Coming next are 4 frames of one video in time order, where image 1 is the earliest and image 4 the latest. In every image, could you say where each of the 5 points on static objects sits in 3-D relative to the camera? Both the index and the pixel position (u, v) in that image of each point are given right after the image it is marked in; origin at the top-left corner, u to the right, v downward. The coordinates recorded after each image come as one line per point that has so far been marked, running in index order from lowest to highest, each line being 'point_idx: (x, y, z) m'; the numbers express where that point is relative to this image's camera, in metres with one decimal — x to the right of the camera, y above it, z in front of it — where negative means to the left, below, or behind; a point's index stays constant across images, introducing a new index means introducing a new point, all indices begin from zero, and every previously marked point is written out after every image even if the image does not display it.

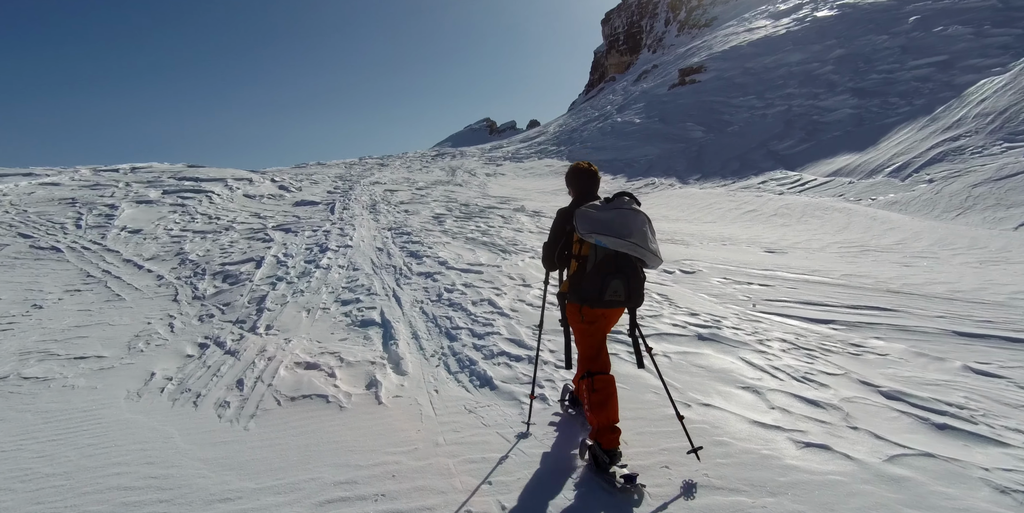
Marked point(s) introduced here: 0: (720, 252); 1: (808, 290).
0: (+4.5, +0.1, +9.2) m
1: (+4.1, -0.5, +5.9) m
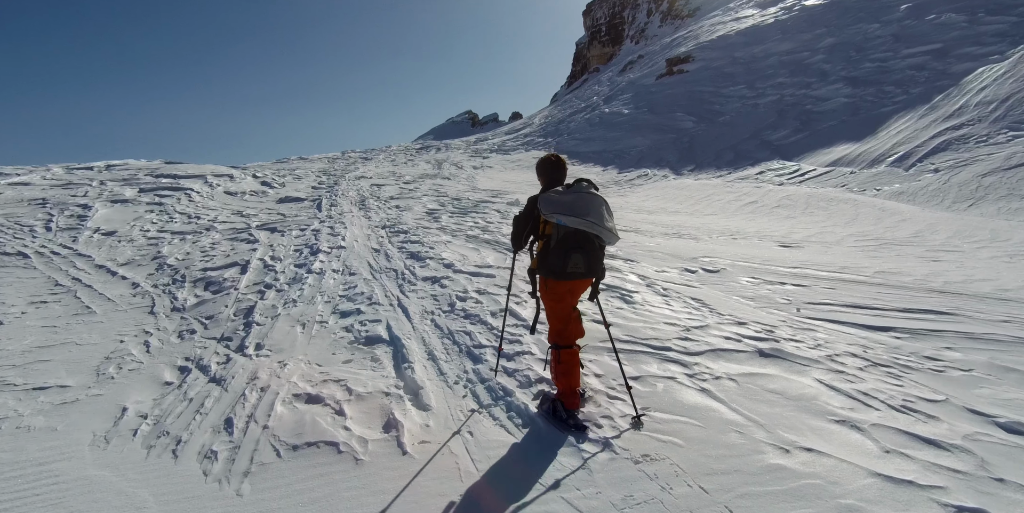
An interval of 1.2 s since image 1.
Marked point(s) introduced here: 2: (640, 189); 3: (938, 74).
0: (+4.6, +0.2, +8.8) m
1: (+4.3, -0.5, +5.5) m
2: (+5.5, +3.0, +18.8) m
3: (+19.7, +8.5, +19.7) m
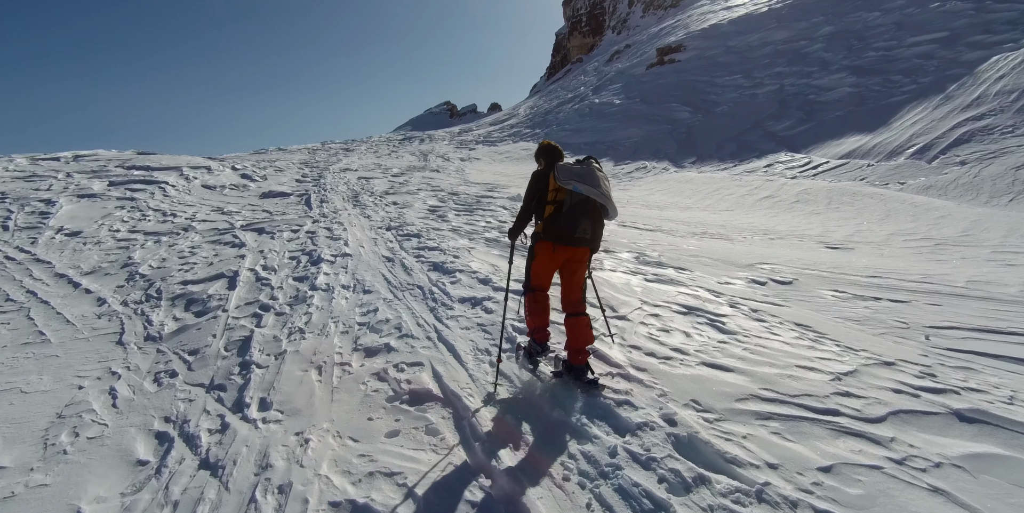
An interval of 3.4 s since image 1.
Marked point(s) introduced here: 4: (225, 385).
0: (+5.1, +0.1, +8.0) m
1: (+4.9, -0.6, +4.7) m
2: (+5.5, +3.2, +18.0) m
3: (+19.7, +8.8, +19.3) m
4: (-2.3, -1.0, +3.4) m
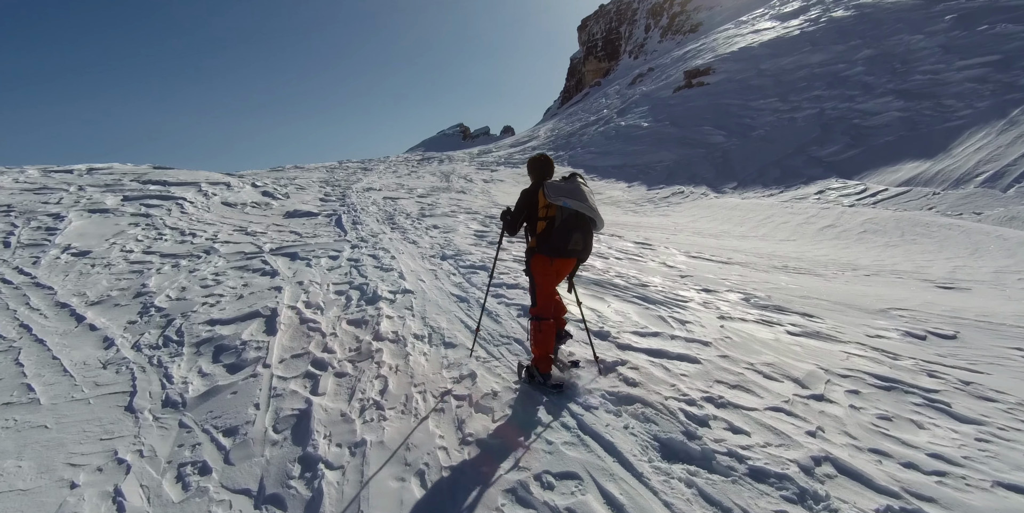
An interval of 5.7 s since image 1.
0: (+6.2, -0.5, +6.9) m
1: (+6.0, -1.1, +3.6) m
2: (+6.8, +2.0, +17.1) m
3: (+21.1, +7.3, +18.5) m
4: (-1.3, -1.3, +2.4) m
